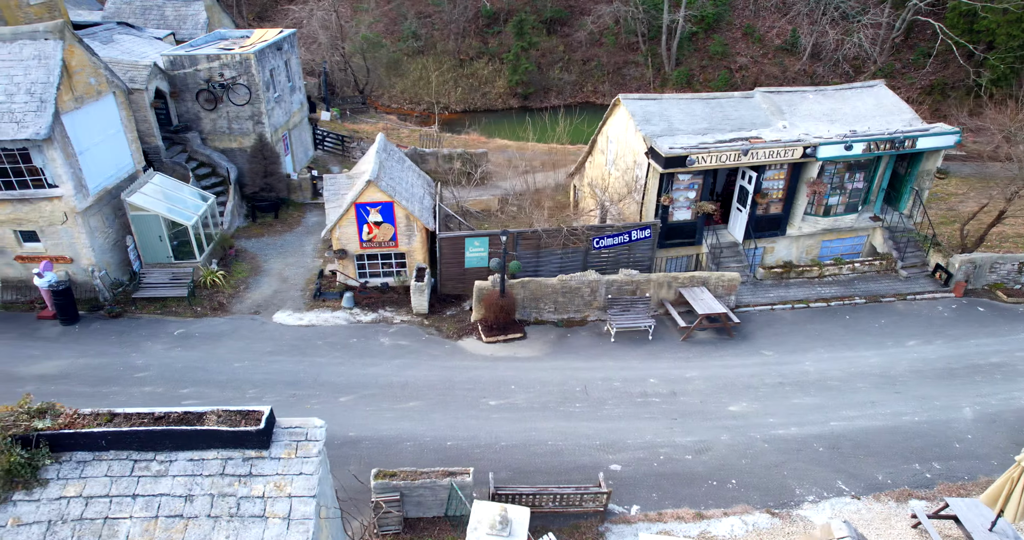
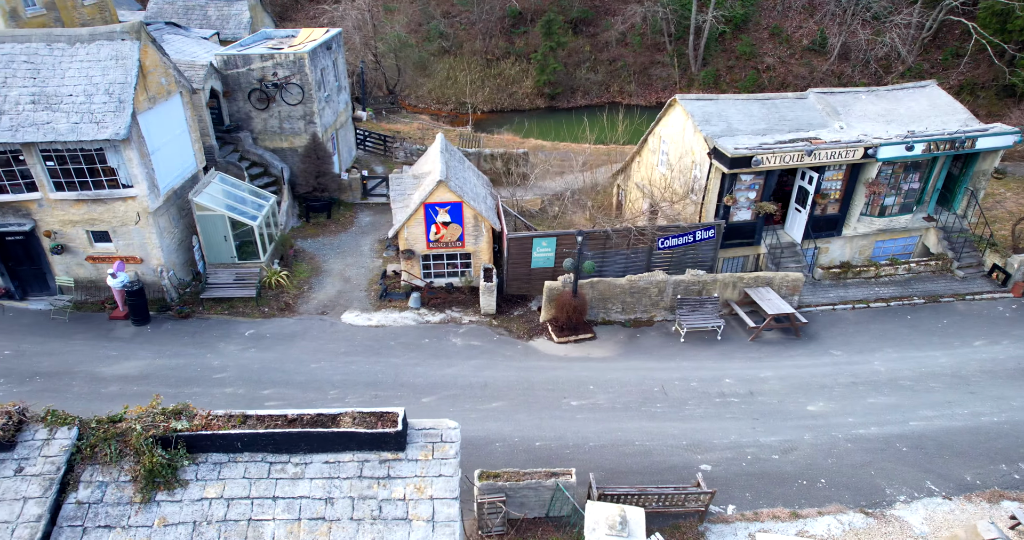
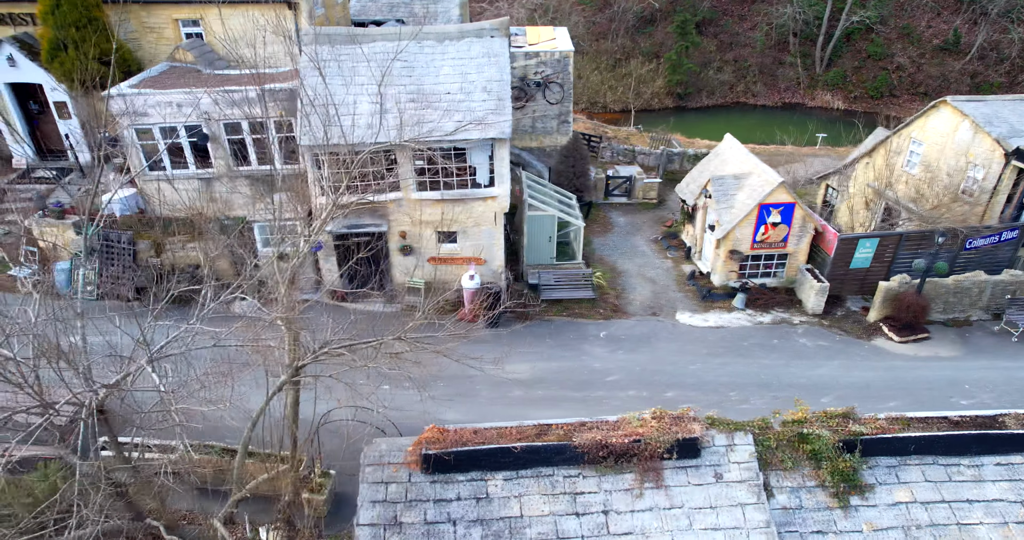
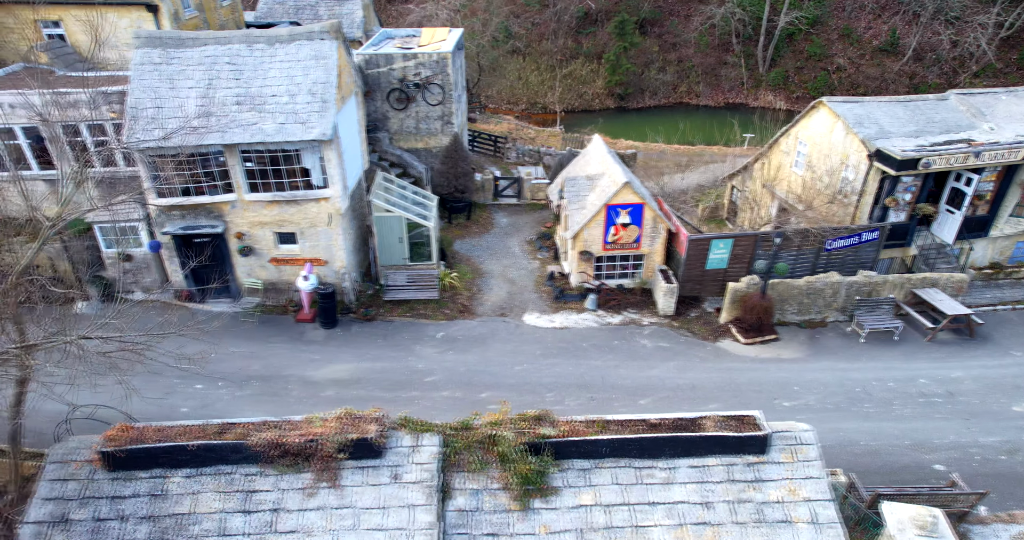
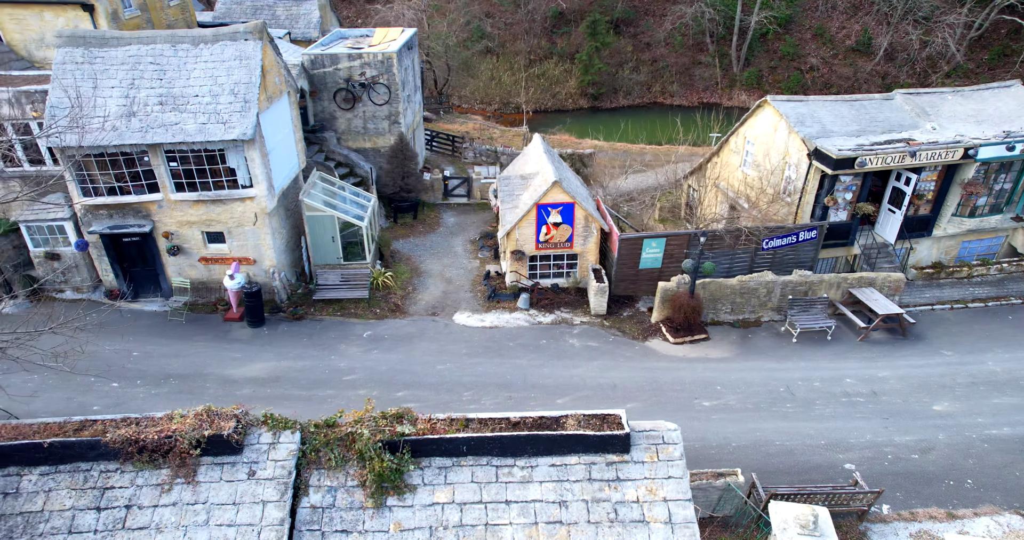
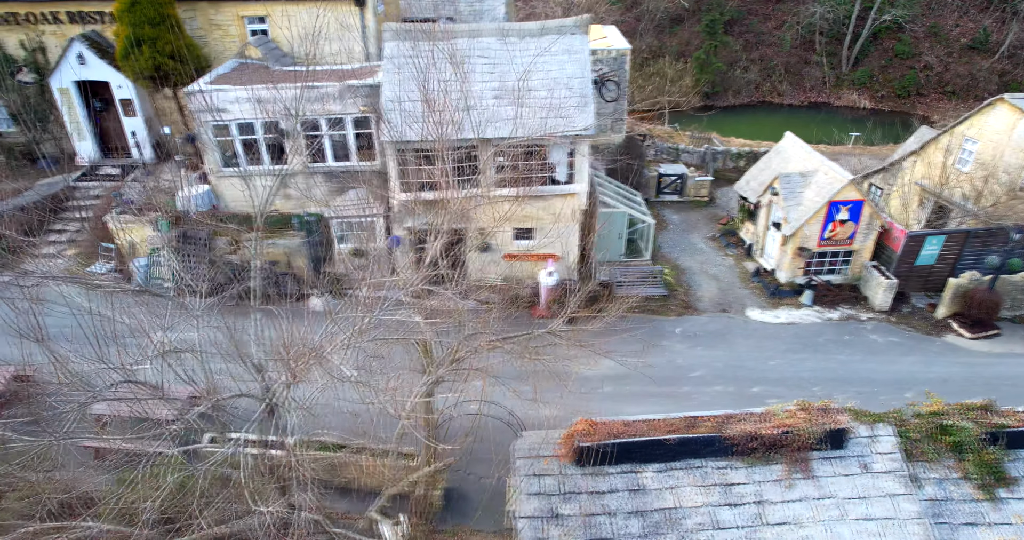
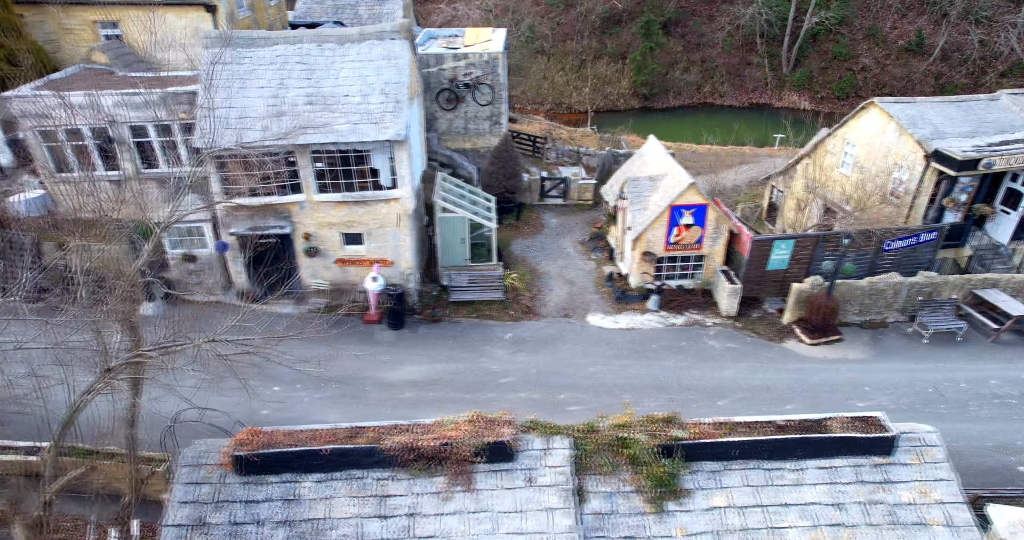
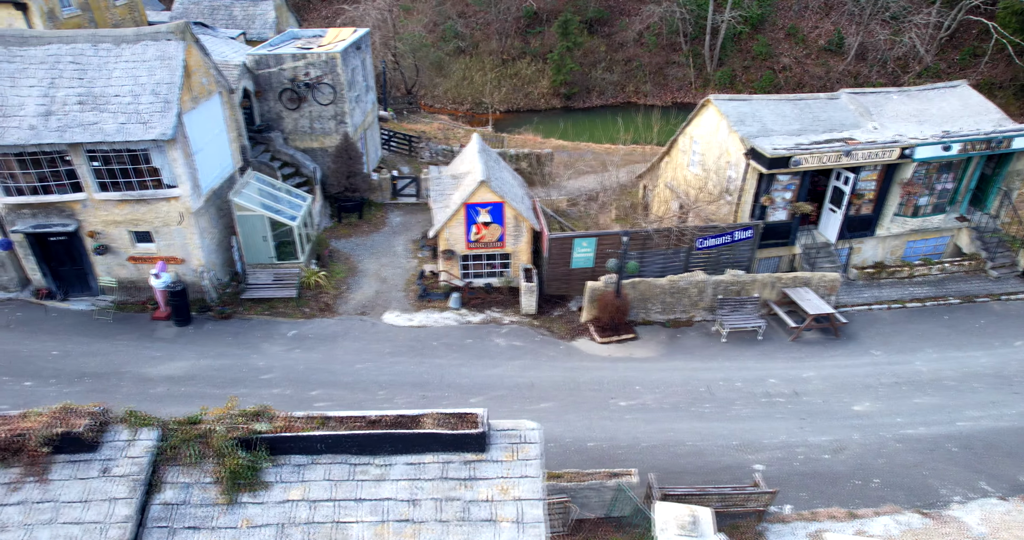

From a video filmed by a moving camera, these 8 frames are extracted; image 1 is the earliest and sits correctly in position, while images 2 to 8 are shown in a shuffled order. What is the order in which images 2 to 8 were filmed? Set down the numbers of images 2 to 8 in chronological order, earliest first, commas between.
2, 8, 5, 4, 7, 3, 6
